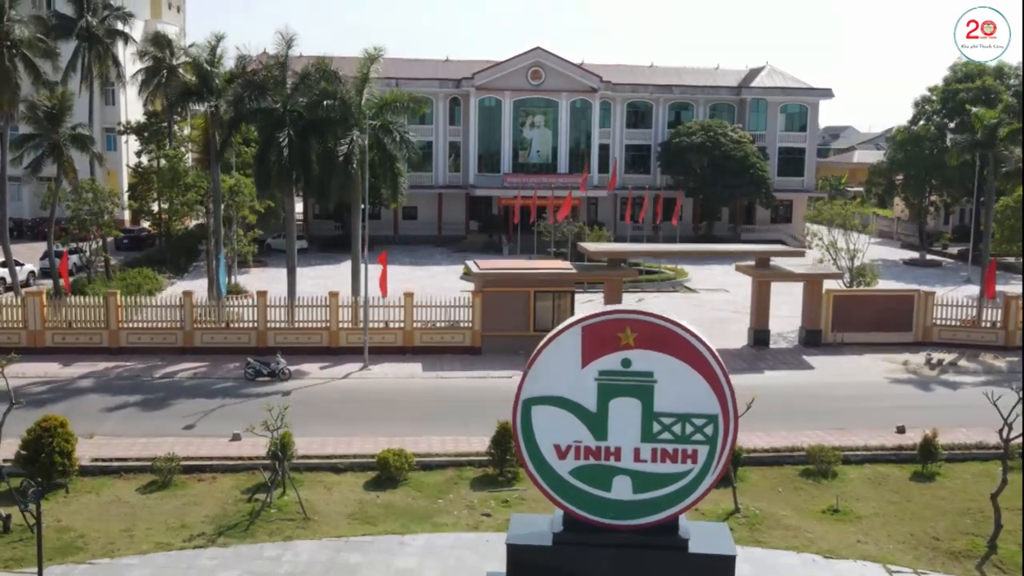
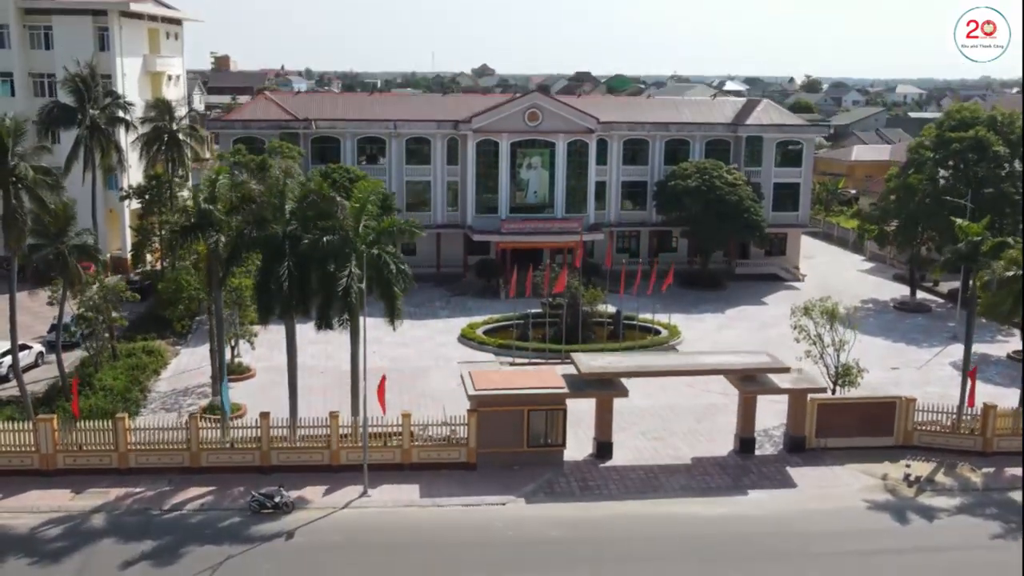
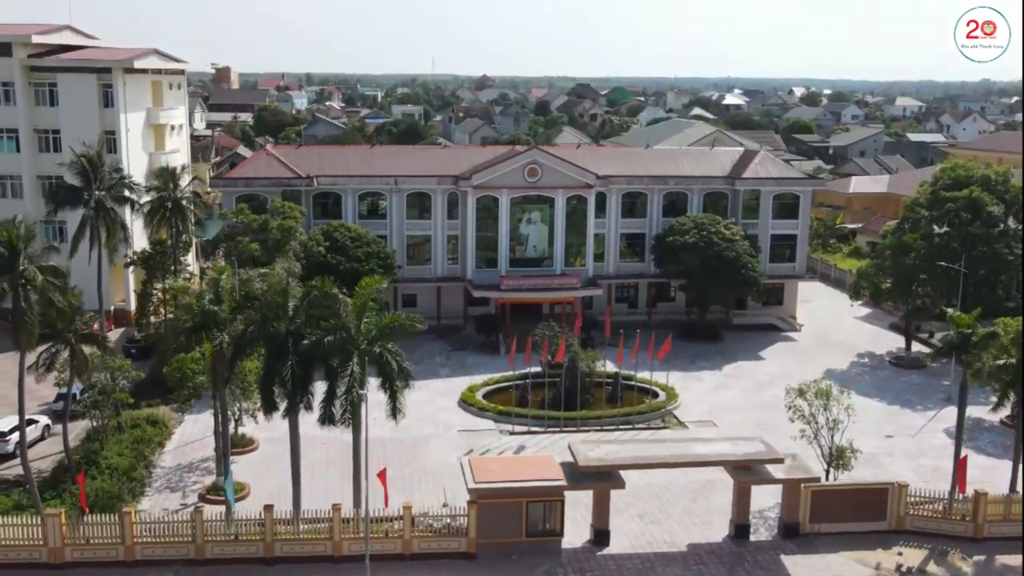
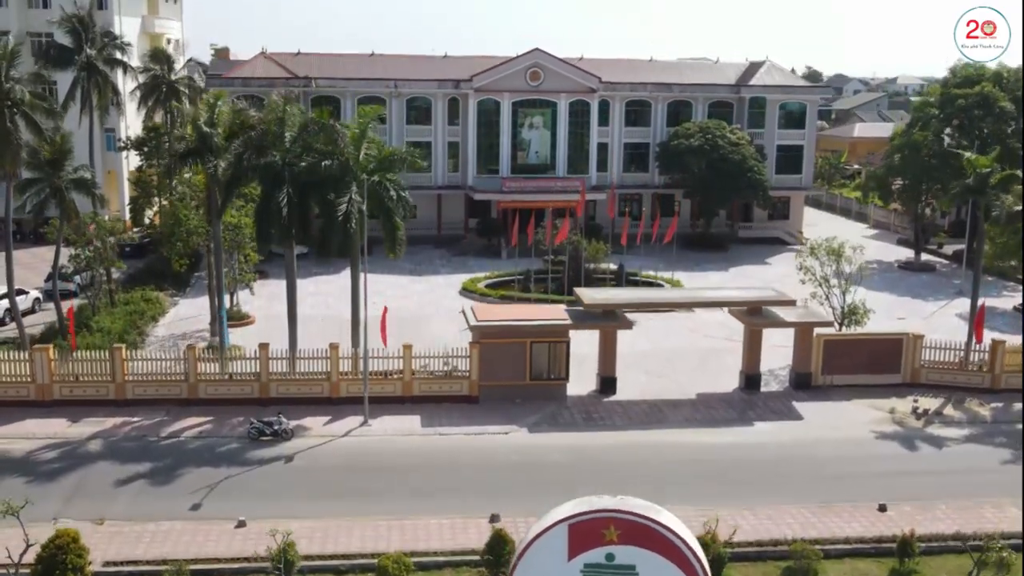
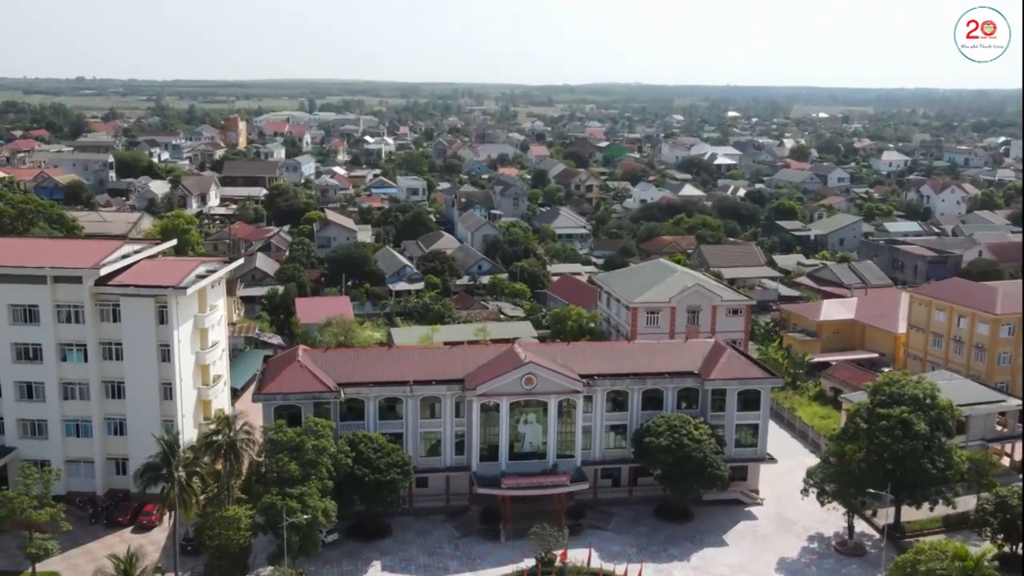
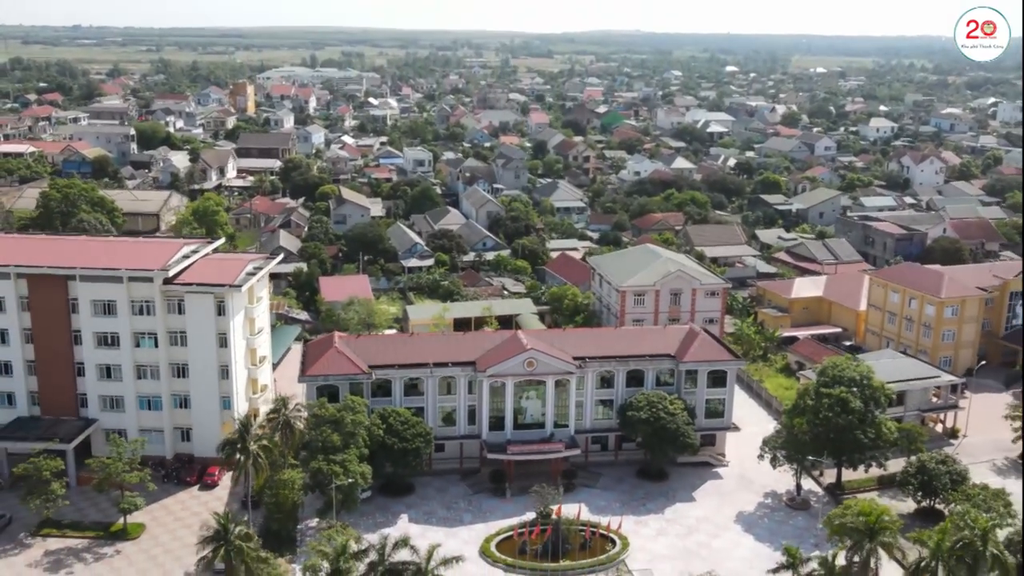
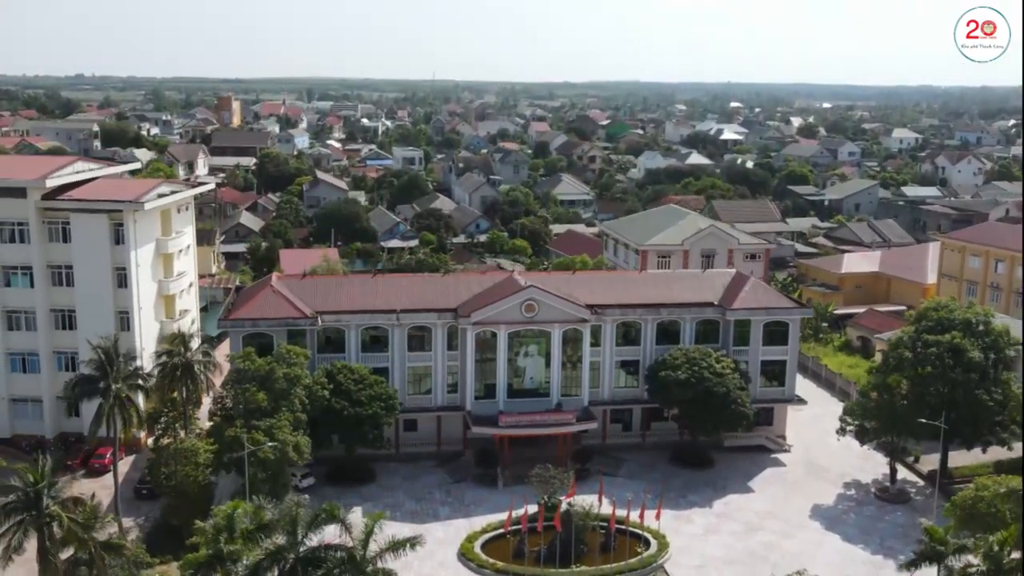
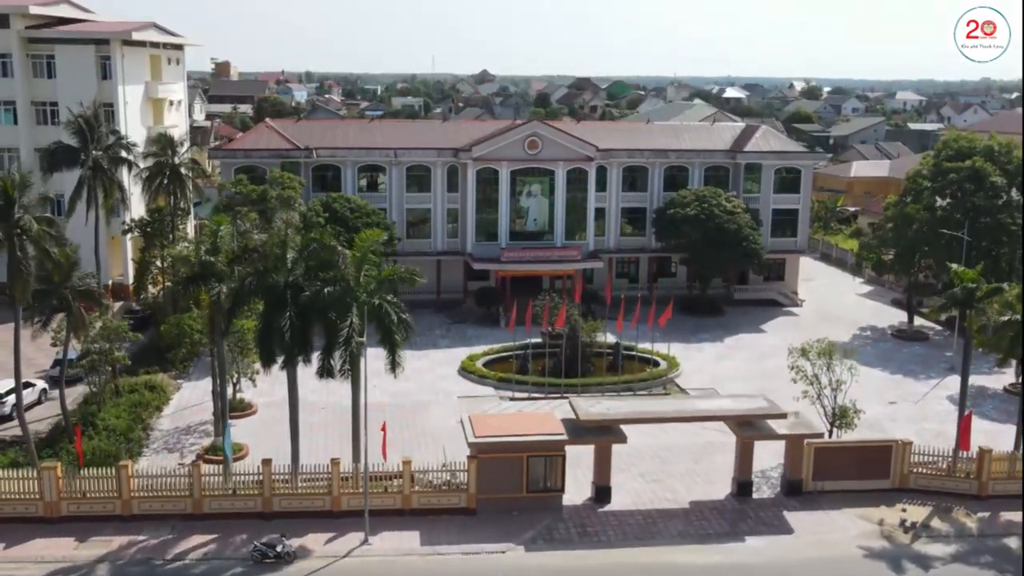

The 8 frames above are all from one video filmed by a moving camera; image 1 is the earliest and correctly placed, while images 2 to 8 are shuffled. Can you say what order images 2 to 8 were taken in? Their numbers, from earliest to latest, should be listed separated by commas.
4, 2, 8, 3, 7, 5, 6
